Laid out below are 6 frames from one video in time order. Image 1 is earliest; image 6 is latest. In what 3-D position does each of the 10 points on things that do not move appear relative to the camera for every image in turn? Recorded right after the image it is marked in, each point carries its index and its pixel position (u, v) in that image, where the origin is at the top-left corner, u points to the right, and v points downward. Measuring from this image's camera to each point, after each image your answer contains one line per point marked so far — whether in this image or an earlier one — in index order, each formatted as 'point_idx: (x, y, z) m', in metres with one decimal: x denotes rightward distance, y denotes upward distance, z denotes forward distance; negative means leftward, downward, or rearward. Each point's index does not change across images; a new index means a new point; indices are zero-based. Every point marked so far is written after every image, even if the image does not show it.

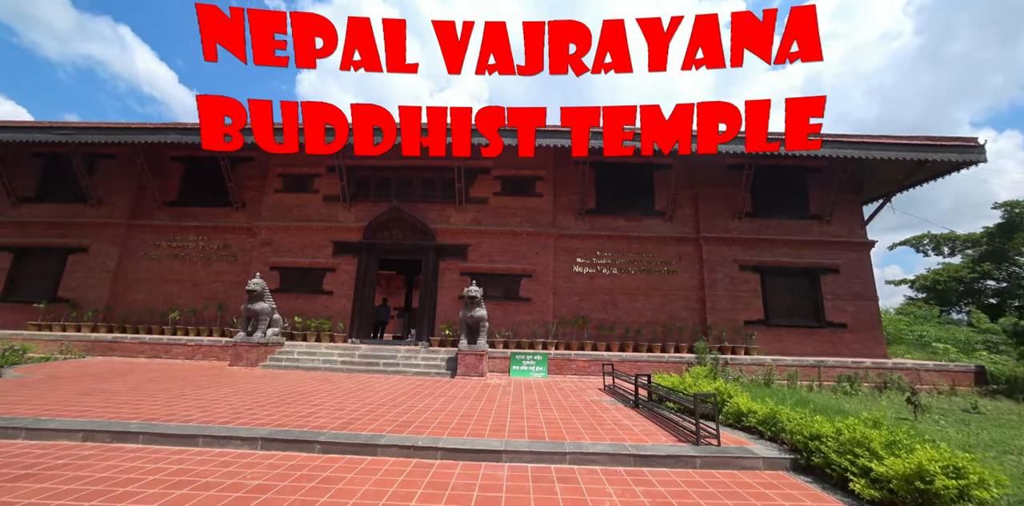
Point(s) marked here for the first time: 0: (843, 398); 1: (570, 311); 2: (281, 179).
0: (+6.9, -3.0, +8.3) m
1: (+1.8, -1.8, +12.0) m
2: (-7.5, +2.4, +12.8) m
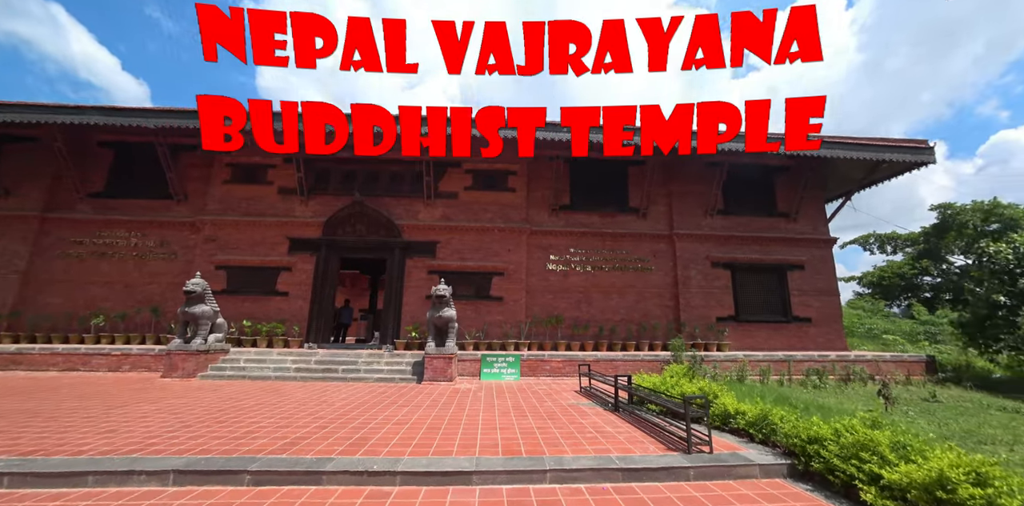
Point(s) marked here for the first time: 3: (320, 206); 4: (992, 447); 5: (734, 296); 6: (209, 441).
0: (+6.3, -2.9, +8.3) m
1: (+0.9, -1.7, +11.6) m
2: (-8.4, +2.5, +11.7) m
3: (-5.7, +1.4, +11.6) m
4: (+5.4, -2.2, +4.4) m
5: (+6.9, -1.3, +12.2) m
6: (-2.9, -1.8, +3.9) m
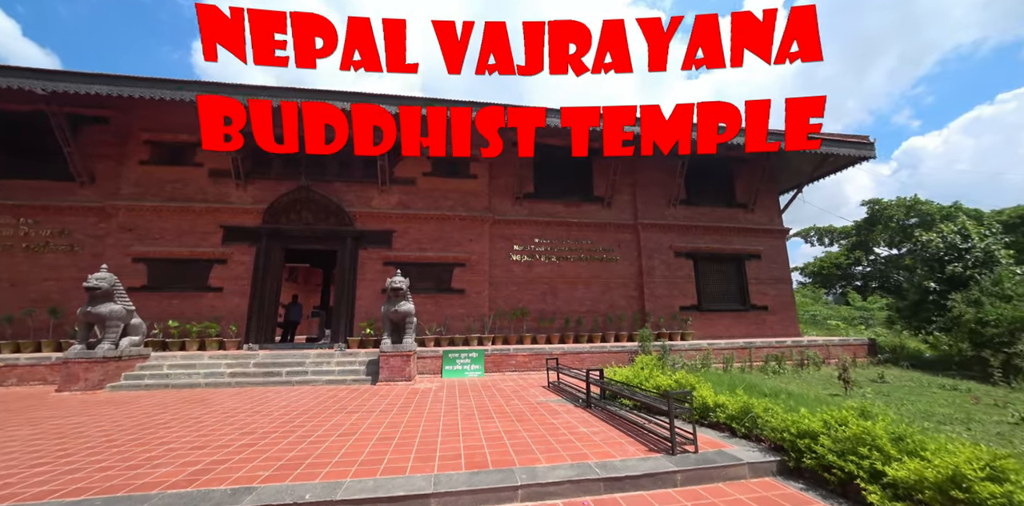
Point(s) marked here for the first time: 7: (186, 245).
0: (+5.6, -2.6, +8.4) m
1: (-0.1, -1.4, +11.1) m
2: (-9.4, +2.7, +10.3) m
3: (-6.7, +1.6, +10.5) m
4: (+5.0, -2.0, +4.4) m
5: (+5.7, -1.0, +12.3) m
6: (-3.2, -1.7, +3.0) m
7: (-8.1, +0.2, +9.9) m
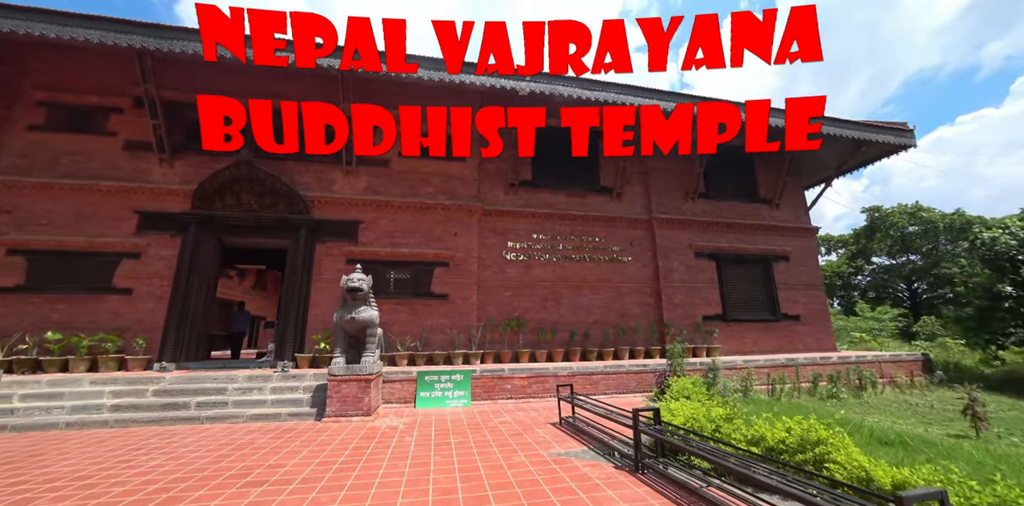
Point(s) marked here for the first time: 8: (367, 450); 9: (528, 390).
0: (+5.5, -2.5, +6.5) m
1: (-0.3, -1.3, +9.1) m
2: (-9.5, +2.9, +8.1) m
3: (-6.8, +1.8, +8.3) m
4: (+5.1, -1.7, +2.6) m
5: (+5.5, -1.0, +10.5) m
6: (-3.1, -1.3, +0.9) m
7: (-8.2, +0.4, +7.6) m
8: (-1.6, -2.2, +4.4) m
9: (+0.3, -2.4, +7.1) m
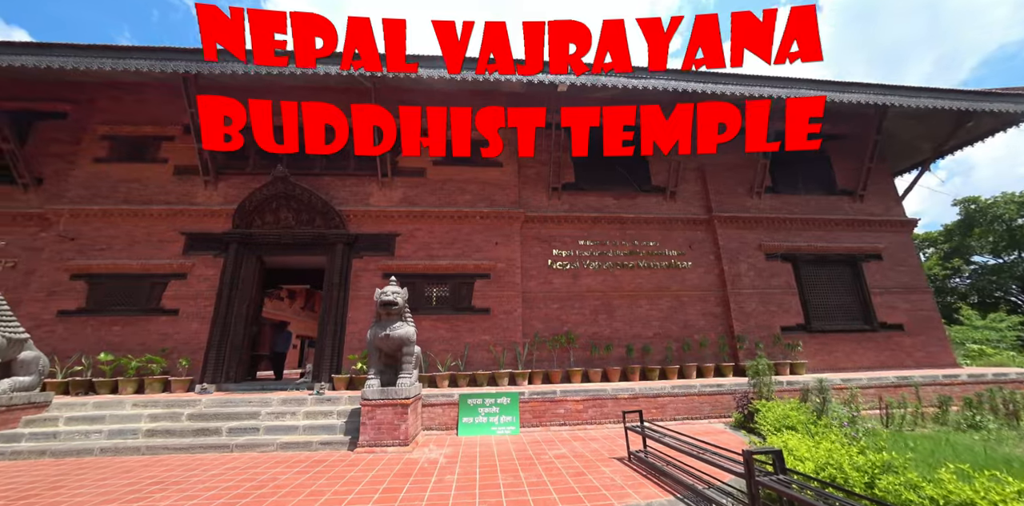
0: (+6.3, -2.4, +5.1) m
1: (+0.7, -1.5, +8.3) m
2: (-8.7, +2.4, +8.5) m
3: (-5.9, +1.4, +8.4) m
4: (+5.4, -1.4, +1.3) m
5: (+6.7, -1.0, +9.1) m
6: (-2.9, -1.3, +0.5) m
7: (-7.3, -0.1, +7.8) m
8: (-1.0, -2.2, +3.7) m
9: (+1.1, -2.5, +6.2) m
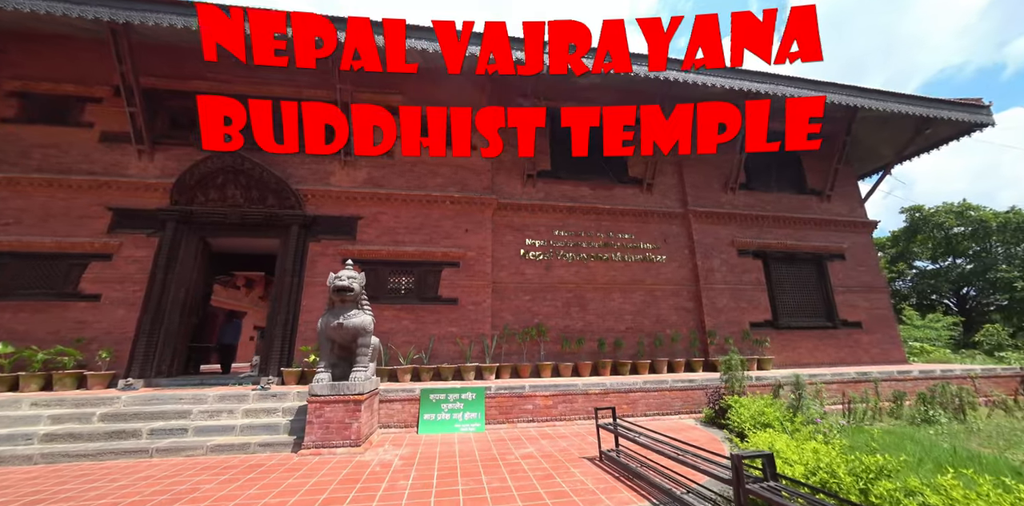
0: (+5.8, -2.4, +5.2) m
1: (+0.1, -1.3, +8.0) m
2: (-9.2, +2.8, +7.4) m
3: (-6.5, +1.8, +7.5) m
4: (+5.2, -1.4, +1.3) m
5: (+6.0, -0.9, +9.2) m
6: (-3.0, -1.1, -0.1) m
7: (-7.9, +0.3, +6.8) m
8: (-1.3, -2.0, +3.2) m
9: (+0.6, -2.4, +5.9) m
